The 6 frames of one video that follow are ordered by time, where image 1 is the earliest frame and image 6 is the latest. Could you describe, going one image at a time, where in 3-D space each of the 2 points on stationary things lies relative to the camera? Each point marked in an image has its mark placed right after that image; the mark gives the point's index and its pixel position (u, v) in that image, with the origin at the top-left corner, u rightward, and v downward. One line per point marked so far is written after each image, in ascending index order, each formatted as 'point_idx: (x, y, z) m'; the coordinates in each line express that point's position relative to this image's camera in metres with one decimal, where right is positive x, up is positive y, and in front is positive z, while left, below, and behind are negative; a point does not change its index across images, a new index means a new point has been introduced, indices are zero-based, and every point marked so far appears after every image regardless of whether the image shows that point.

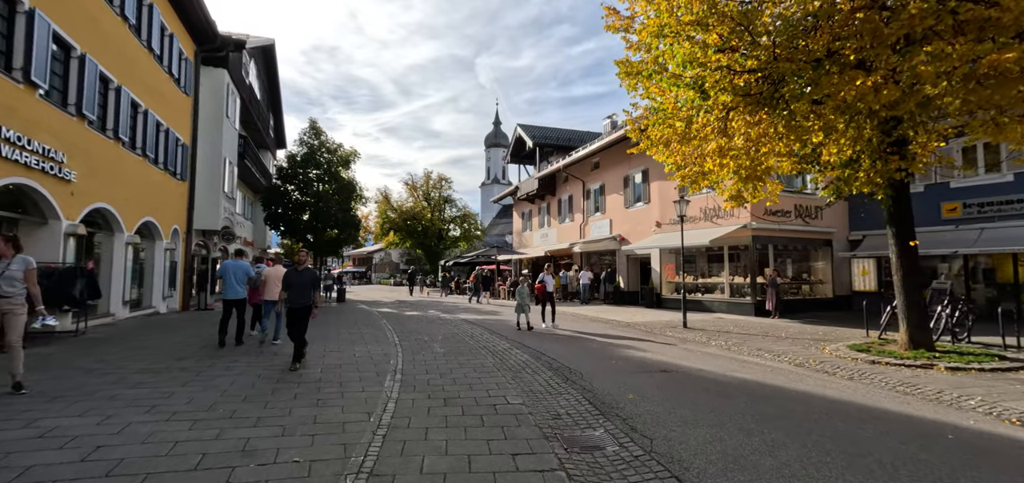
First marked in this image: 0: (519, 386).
0: (+0.1, -1.9, +6.3) m
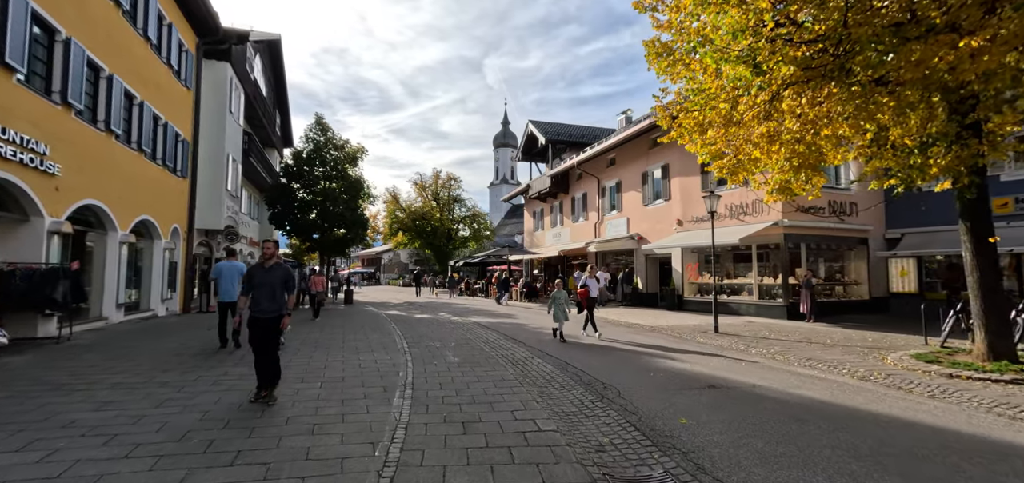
0: (+0.4, -1.9, +5.4) m
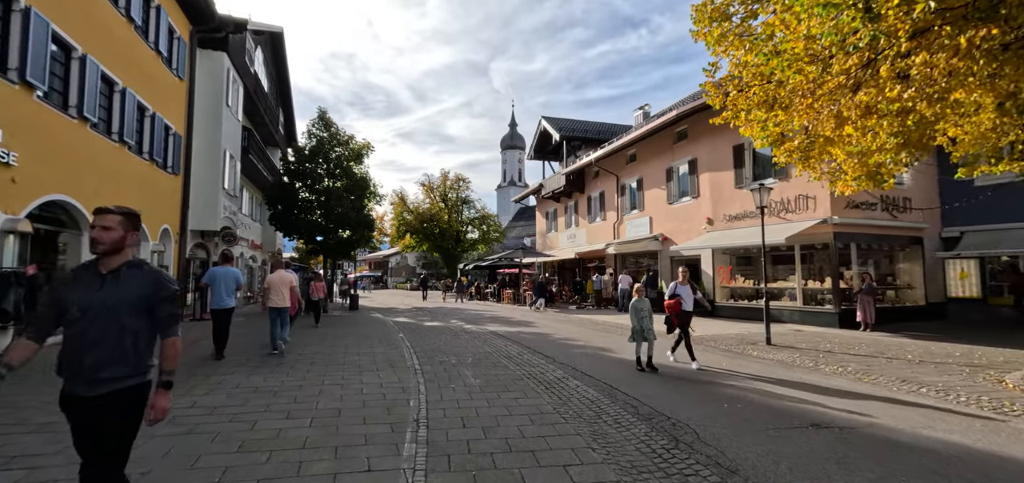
0: (+0.8, -1.9, +4.0) m
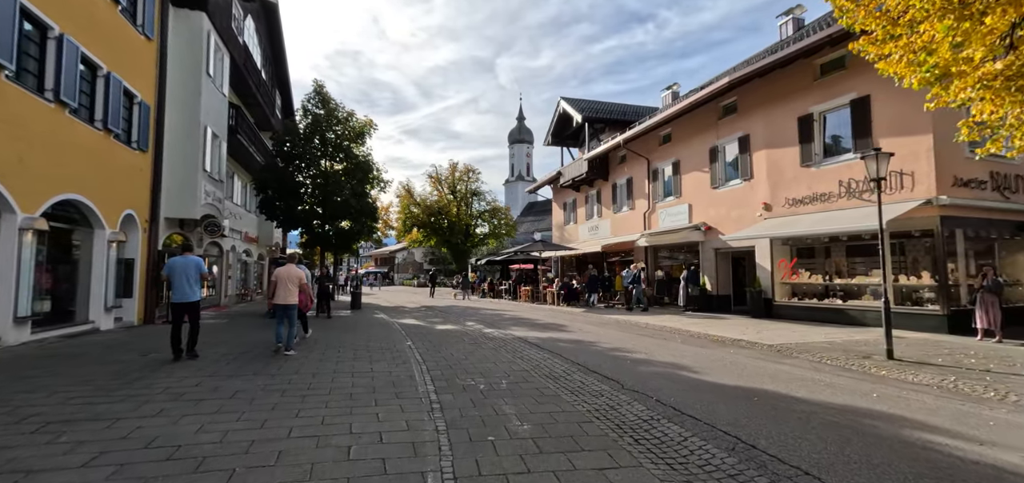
0: (+1.4, -1.6, +1.7) m
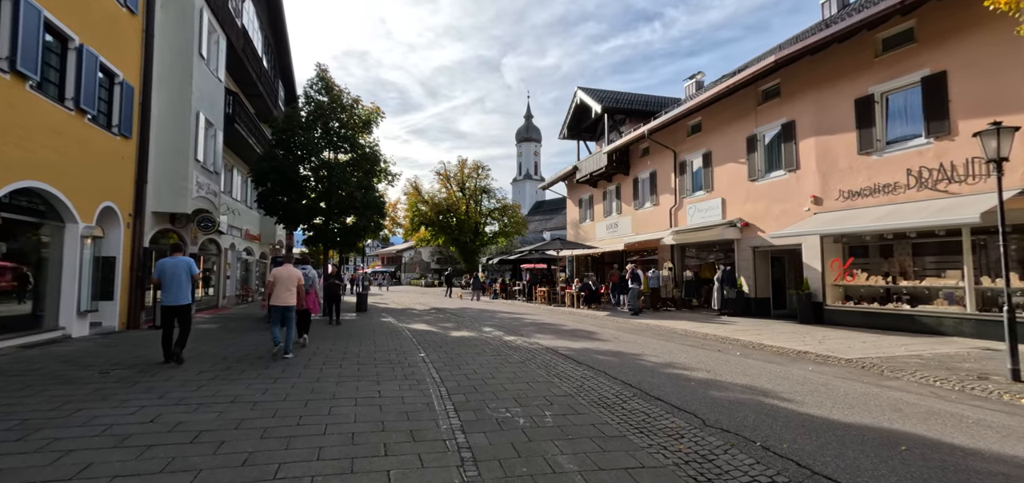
0: (+1.9, -1.5, +0.2) m
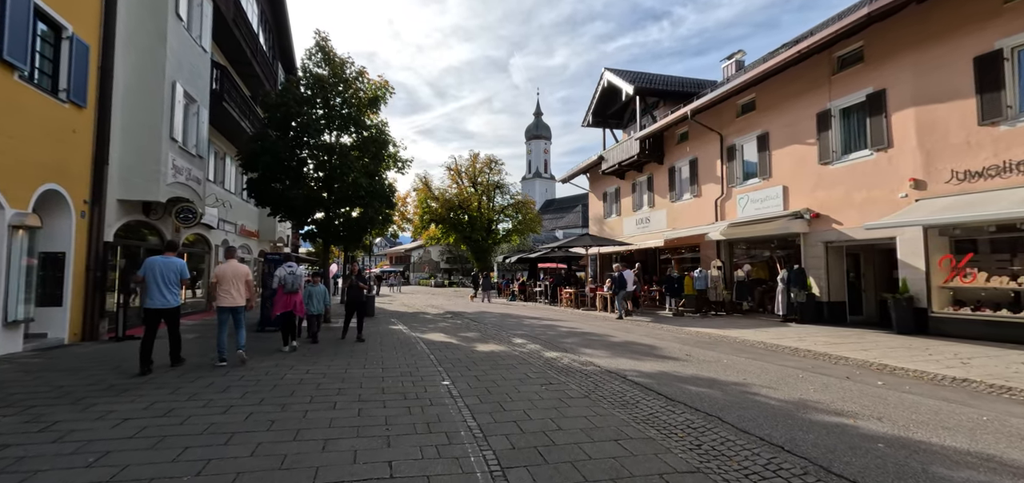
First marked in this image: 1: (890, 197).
0: (+2.5, -1.4, -2.0) m
1: (+9.4, +1.1, +11.7) m
